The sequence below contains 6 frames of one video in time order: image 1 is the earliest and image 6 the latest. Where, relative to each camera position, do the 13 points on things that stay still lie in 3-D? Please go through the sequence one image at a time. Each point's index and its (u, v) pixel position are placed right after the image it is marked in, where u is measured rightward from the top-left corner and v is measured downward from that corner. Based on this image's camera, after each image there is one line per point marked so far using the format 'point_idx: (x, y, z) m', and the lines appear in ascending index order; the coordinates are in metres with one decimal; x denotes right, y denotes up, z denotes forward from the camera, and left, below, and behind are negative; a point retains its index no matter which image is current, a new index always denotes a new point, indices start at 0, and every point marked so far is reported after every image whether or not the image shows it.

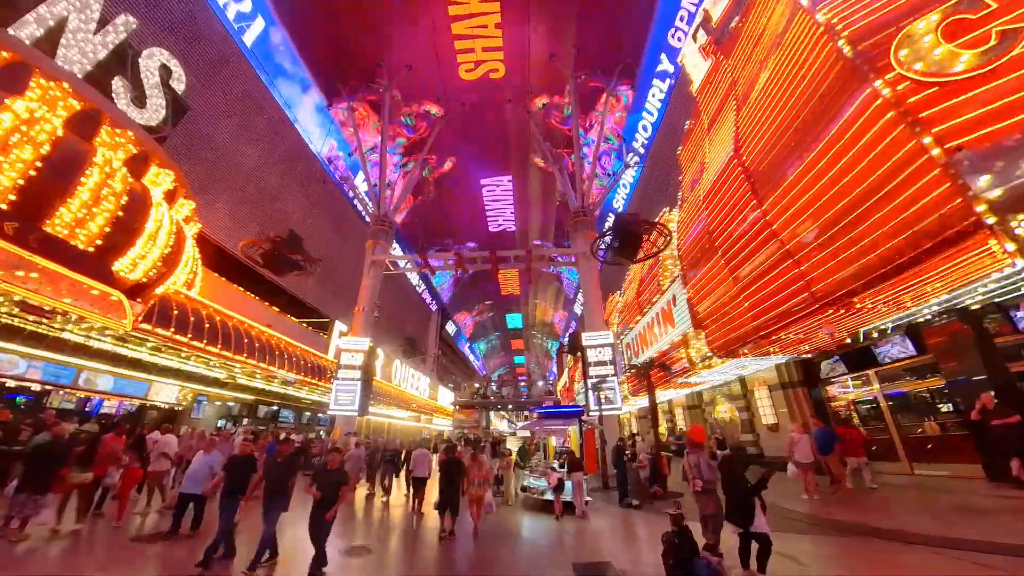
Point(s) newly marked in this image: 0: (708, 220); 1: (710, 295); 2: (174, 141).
0: (+4.3, +1.5, +9.1) m
1: (+4.5, -0.1, +9.3) m
2: (-10.9, +4.7, +13.5) m
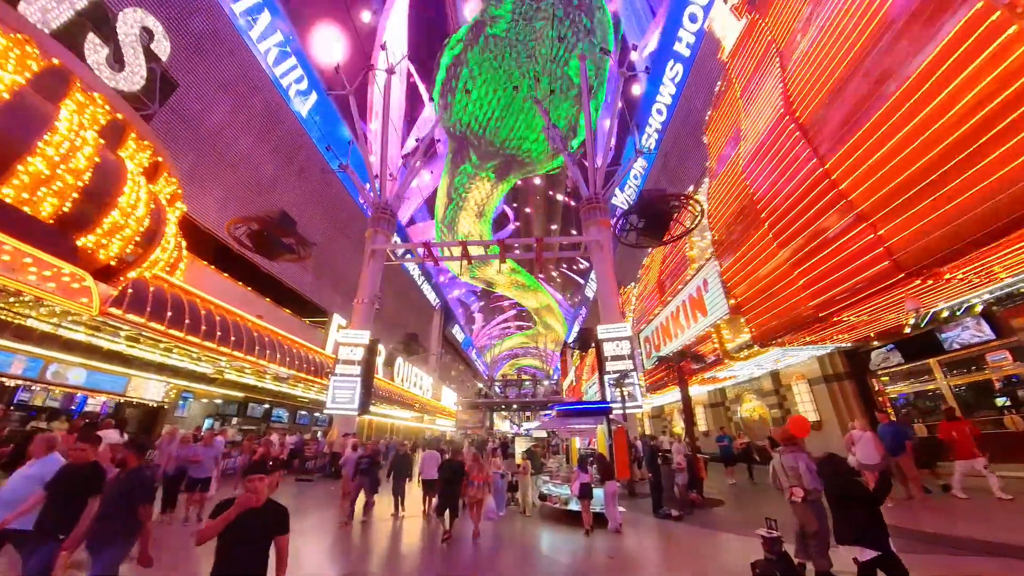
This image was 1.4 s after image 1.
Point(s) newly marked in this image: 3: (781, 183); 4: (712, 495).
0: (+4.6, +1.8, +8.1) m
1: (+4.9, +0.3, +8.2) m
2: (-10.6, +5.1, +12.5) m
3: (+4.6, +1.8, +7.1) m
4: (+4.0, -4.1, +8.1) m
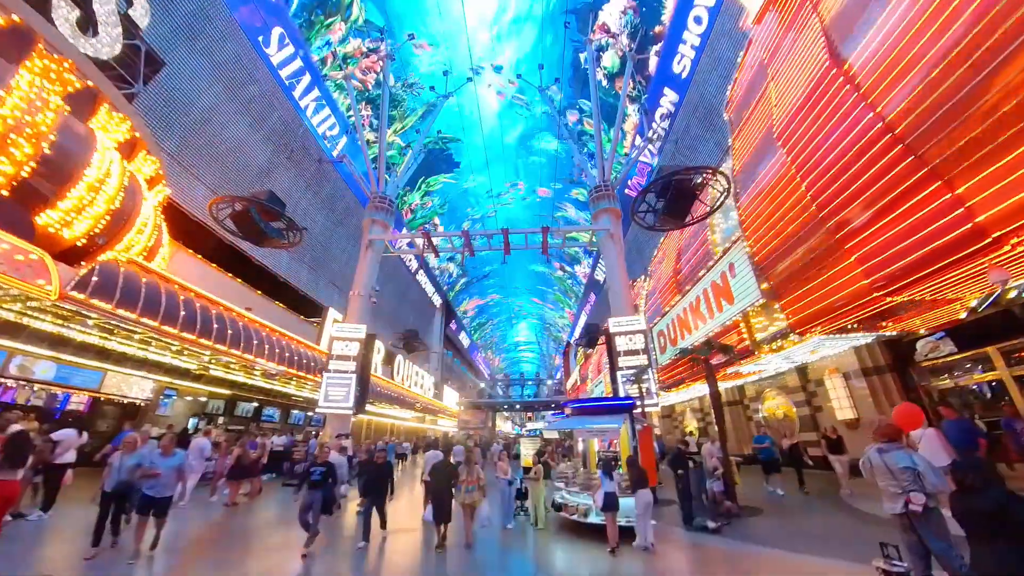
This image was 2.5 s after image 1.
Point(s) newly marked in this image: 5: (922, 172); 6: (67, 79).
0: (+4.8, +2.1, +7.2) m
1: (+5.0, +0.6, +7.4) m
2: (-10.4, +5.4, +11.7) m
3: (+4.7, +2.1, +6.2) m
4: (+4.2, -3.8, +7.2) m
5: (+4.9, +1.4, +5.0) m
6: (-6.9, +3.2, +6.5) m
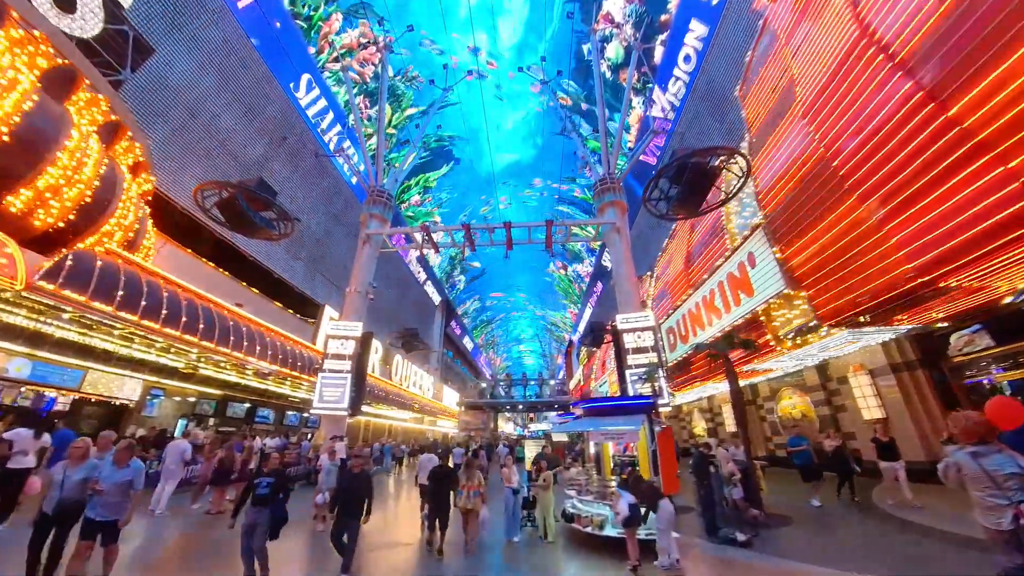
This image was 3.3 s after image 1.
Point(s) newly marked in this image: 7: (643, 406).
0: (+4.9, +2.3, +6.7) m
1: (+5.1, +0.7, +6.8) m
2: (-10.3, +5.5, +11.2) m
3: (+4.8, +2.3, +5.6) m
4: (+4.2, -3.6, +6.7) m
5: (+5.0, +1.6, +4.4) m
6: (-6.9, +3.4, +5.9) m
7: (+2.5, -2.1, +7.4) m
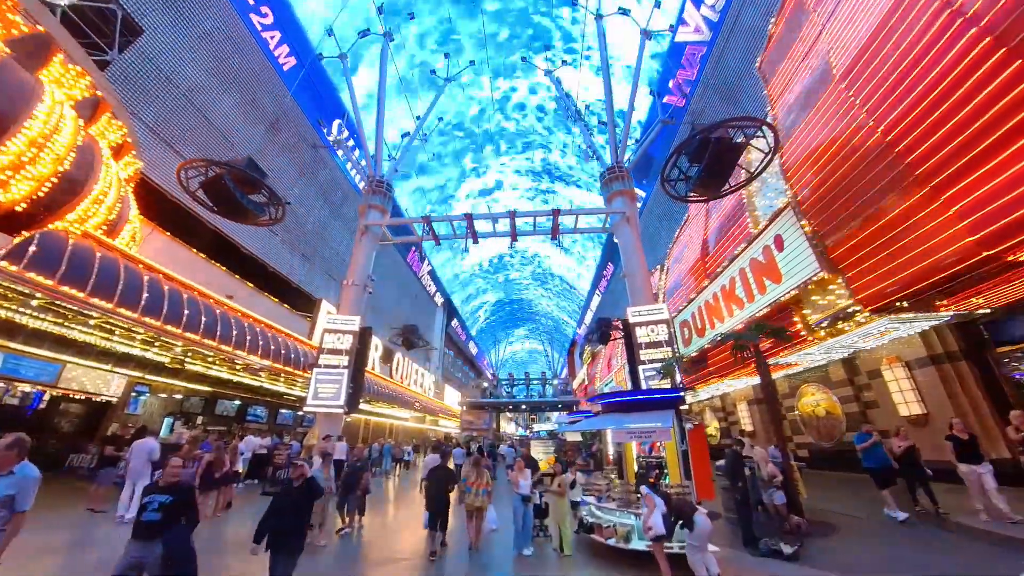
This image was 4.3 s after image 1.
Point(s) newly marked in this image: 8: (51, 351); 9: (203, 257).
0: (+5.0, +2.6, +6.0) m
1: (+5.2, +1.0, +6.1) m
2: (-10.2, +5.8, +10.6) m
3: (+4.9, +2.5, +5.0) m
4: (+4.4, -3.4, +6.0) m
5: (+5.1, +1.8, +3.8) m
6: (-6.7, +3.6, +5.3) m
7: (+2.6, -1.8, +6.7) m
8: (-10.3, -1.5, +9.3) m
9: (-9.1, +0.9, +12.3) m
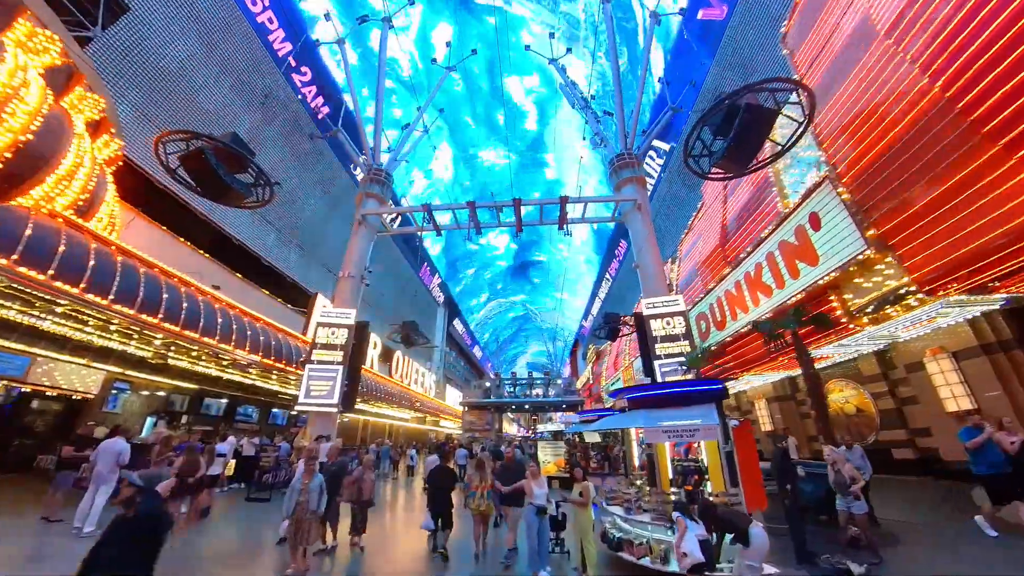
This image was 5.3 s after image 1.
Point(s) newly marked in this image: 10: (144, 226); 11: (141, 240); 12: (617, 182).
0: (+5.1, +2.8, +5.3) m
1: (+5.3, +1.3, +5.4) m
2: (-10.0, +6.0, +9.9) m
3: (+5.0, +2.8, +4.3) m
4: (+4.5, -3.1, +5.3) m
5: (+5.2, +2.1, +3.1) m
6: (-6.6, +3.9, +4.6) m
7: (+2.8, -1.6, +6.0) m
8: (-10.2, -1.2, +8.6) m
9: (-9.0, +1.1, +11.6) m
10: (-9.1, +1.6, +10.2) m
11: (-9.3, +1.2, +10.3) m
12: (+3.5, +3.5, +13.8) m
